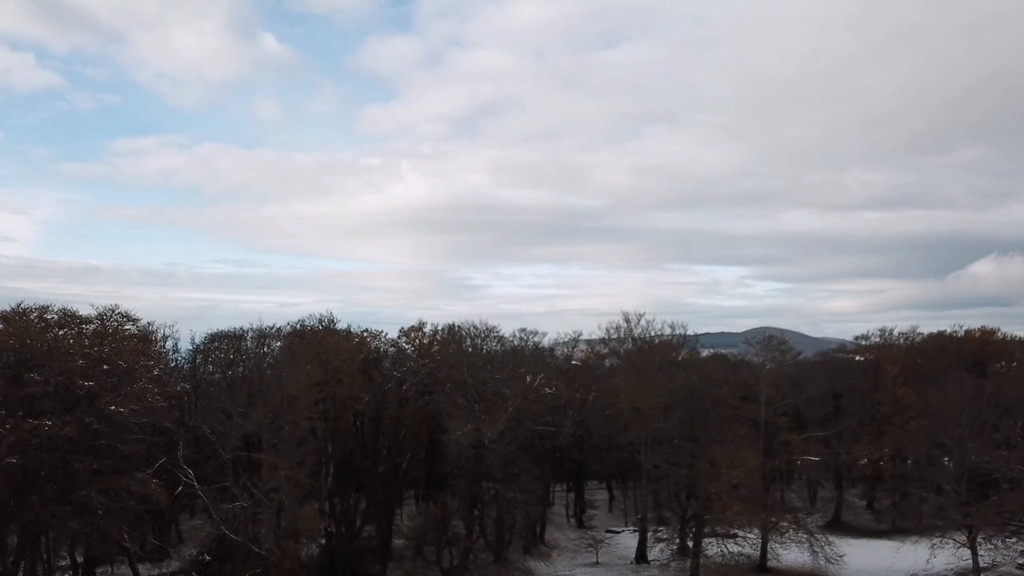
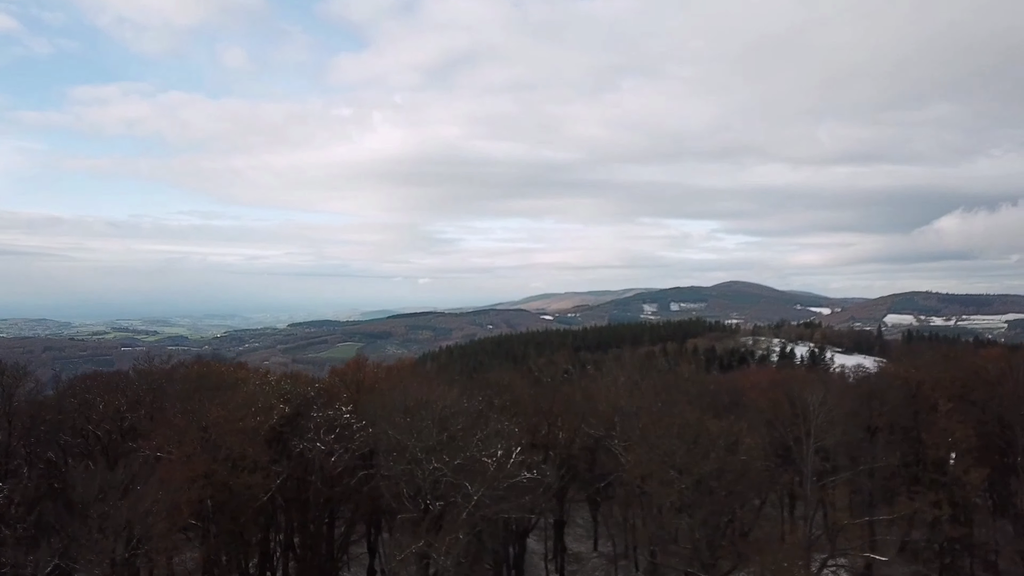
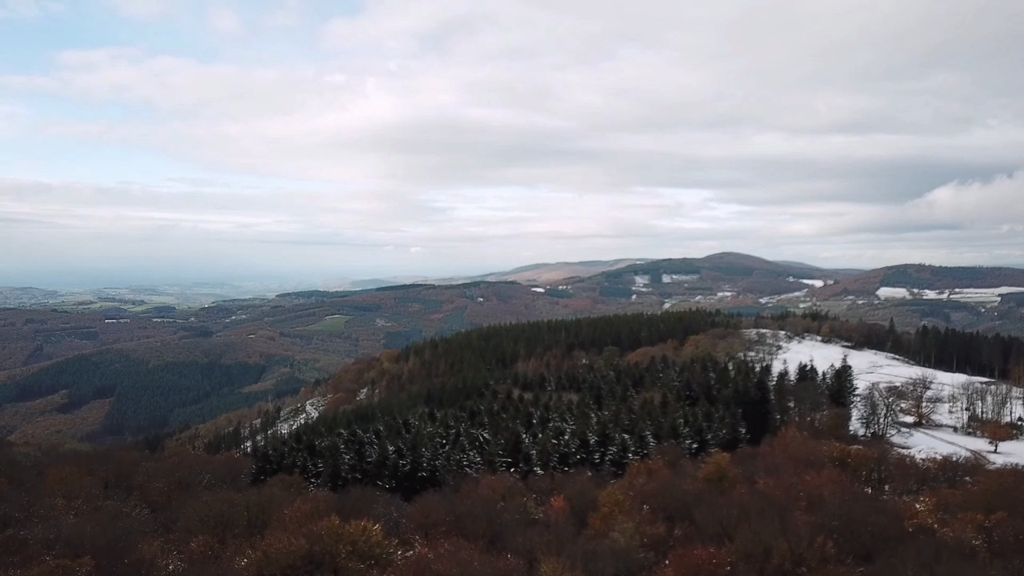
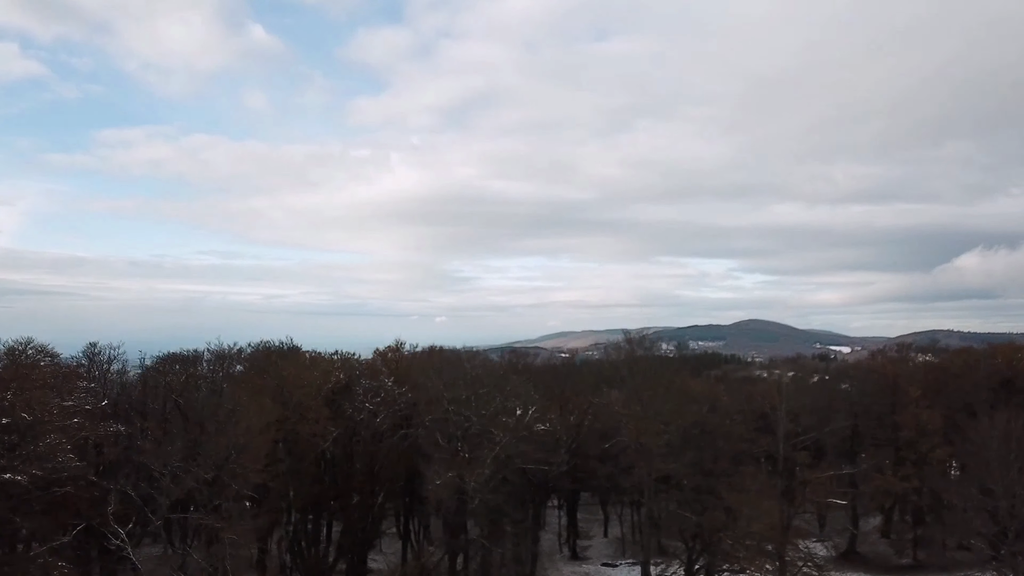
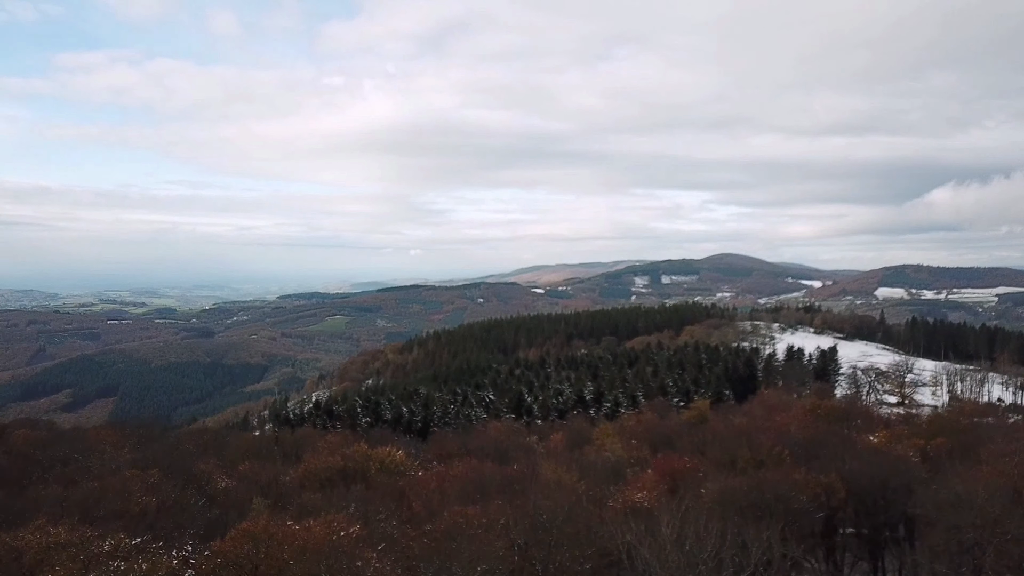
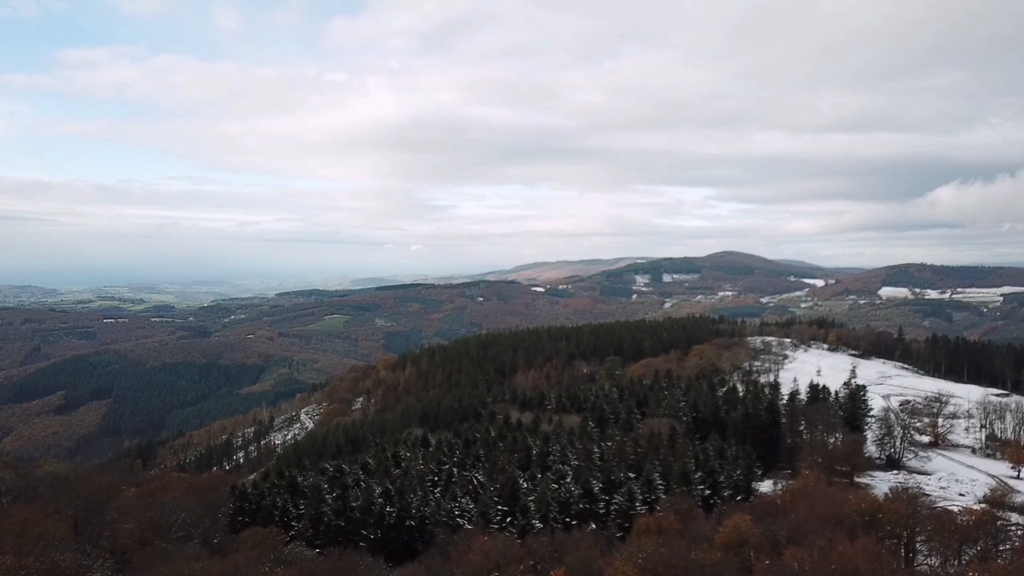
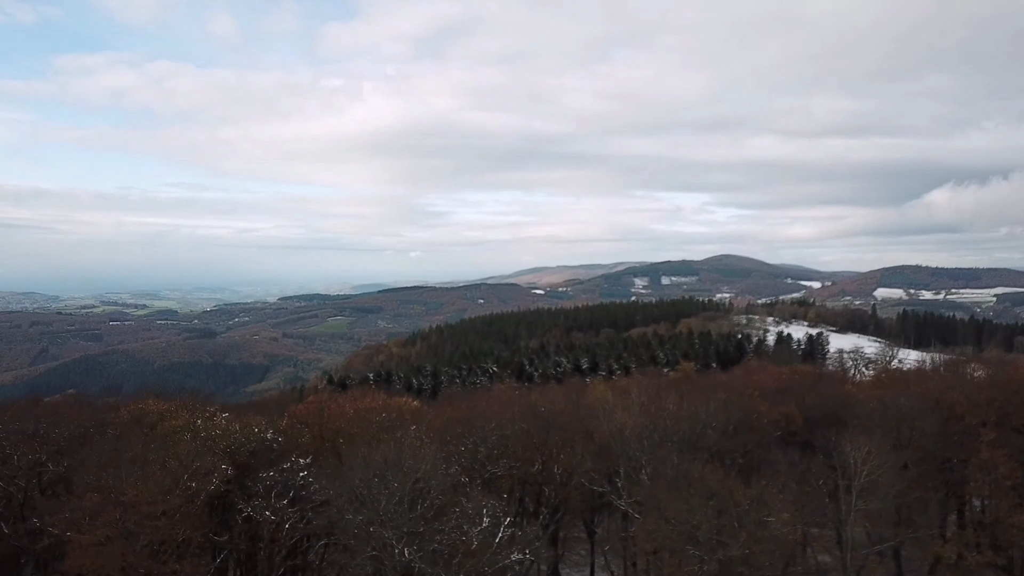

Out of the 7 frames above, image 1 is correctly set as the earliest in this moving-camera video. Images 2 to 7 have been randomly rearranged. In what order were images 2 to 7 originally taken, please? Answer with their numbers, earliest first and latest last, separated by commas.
4, 2, 7, 5, 3, 6
